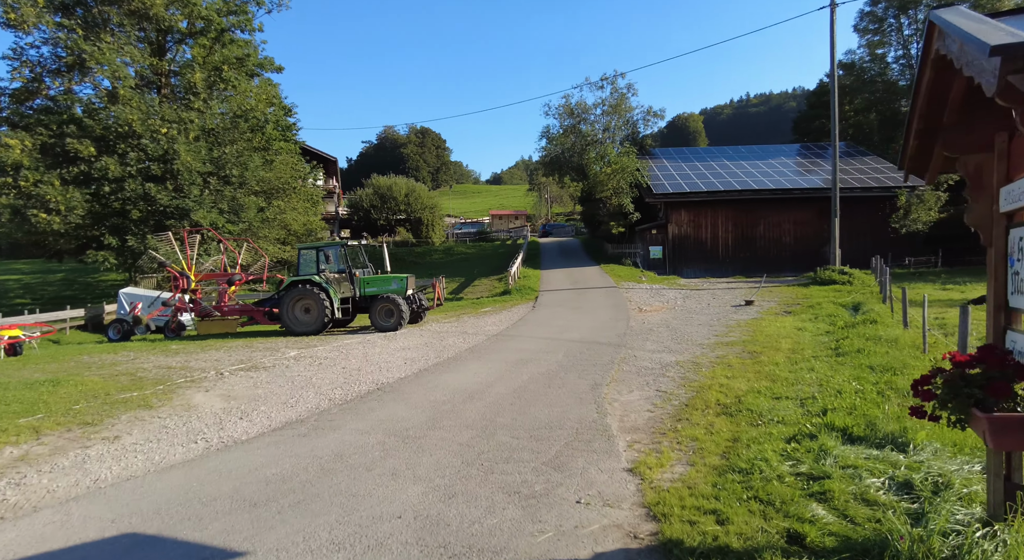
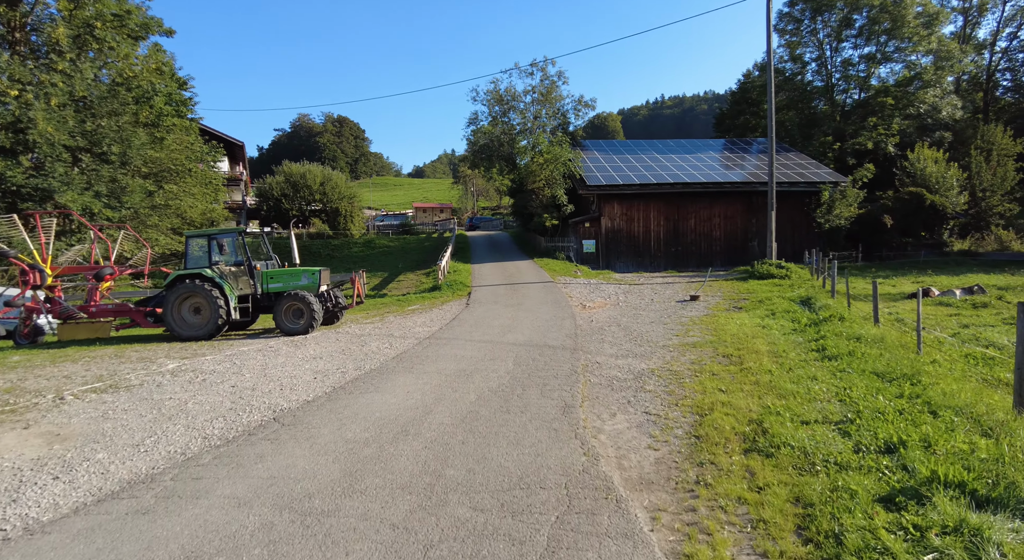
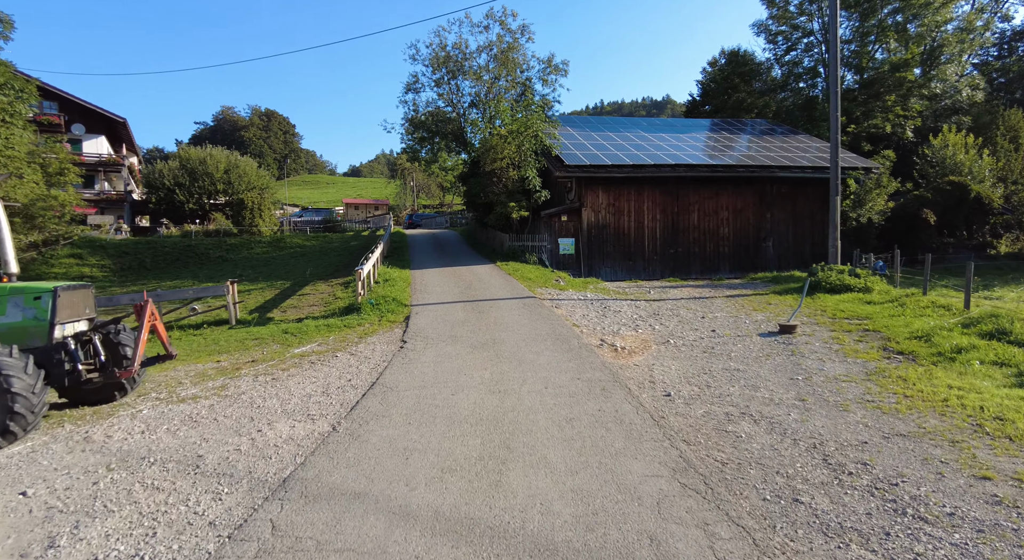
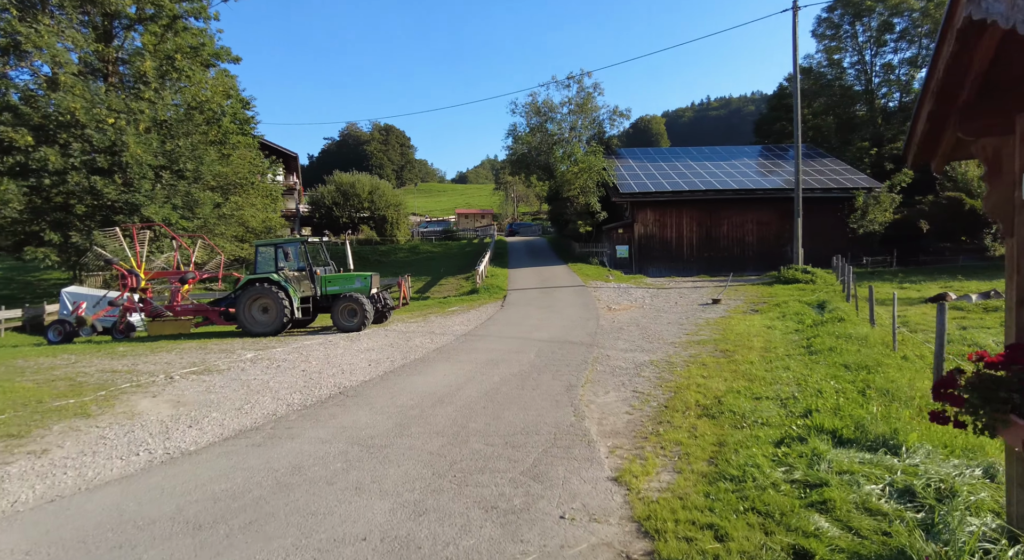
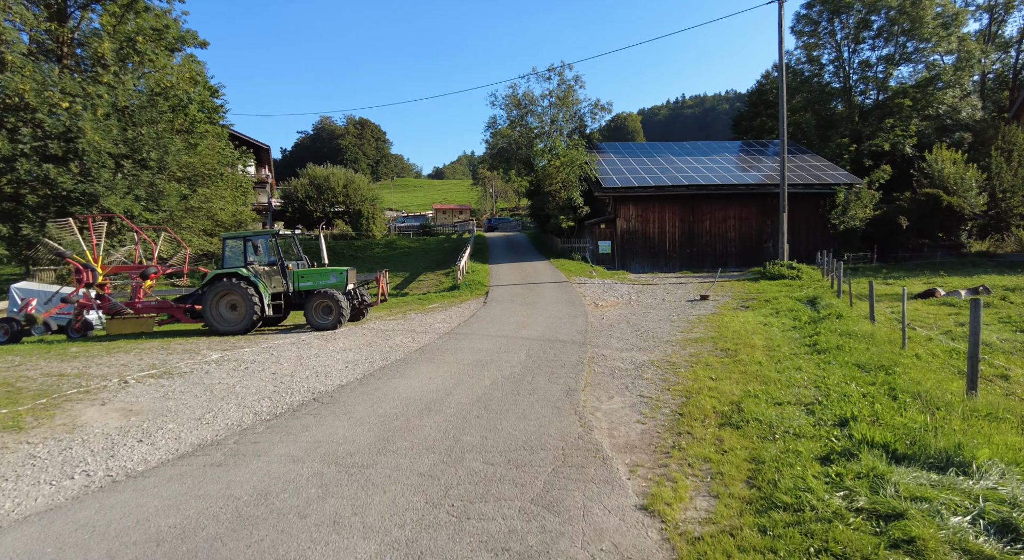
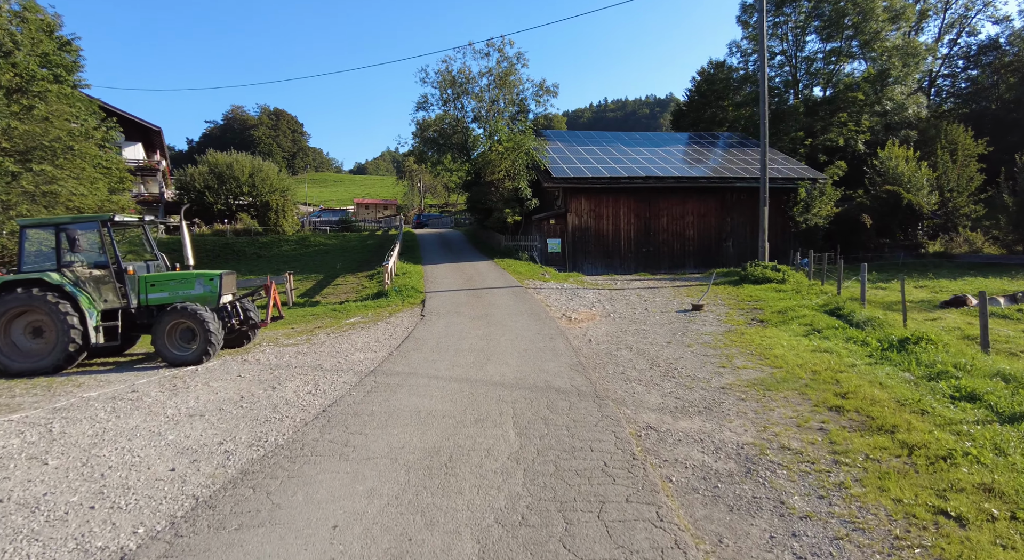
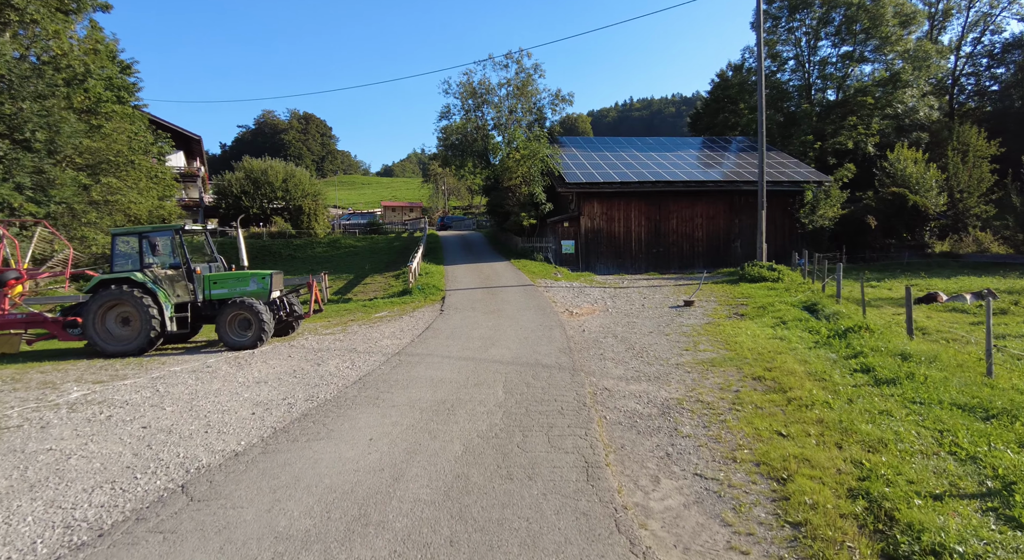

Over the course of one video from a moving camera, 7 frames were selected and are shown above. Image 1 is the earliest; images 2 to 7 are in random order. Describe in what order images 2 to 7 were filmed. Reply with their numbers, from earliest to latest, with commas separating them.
4, 5, 2, 7, 6, 3
